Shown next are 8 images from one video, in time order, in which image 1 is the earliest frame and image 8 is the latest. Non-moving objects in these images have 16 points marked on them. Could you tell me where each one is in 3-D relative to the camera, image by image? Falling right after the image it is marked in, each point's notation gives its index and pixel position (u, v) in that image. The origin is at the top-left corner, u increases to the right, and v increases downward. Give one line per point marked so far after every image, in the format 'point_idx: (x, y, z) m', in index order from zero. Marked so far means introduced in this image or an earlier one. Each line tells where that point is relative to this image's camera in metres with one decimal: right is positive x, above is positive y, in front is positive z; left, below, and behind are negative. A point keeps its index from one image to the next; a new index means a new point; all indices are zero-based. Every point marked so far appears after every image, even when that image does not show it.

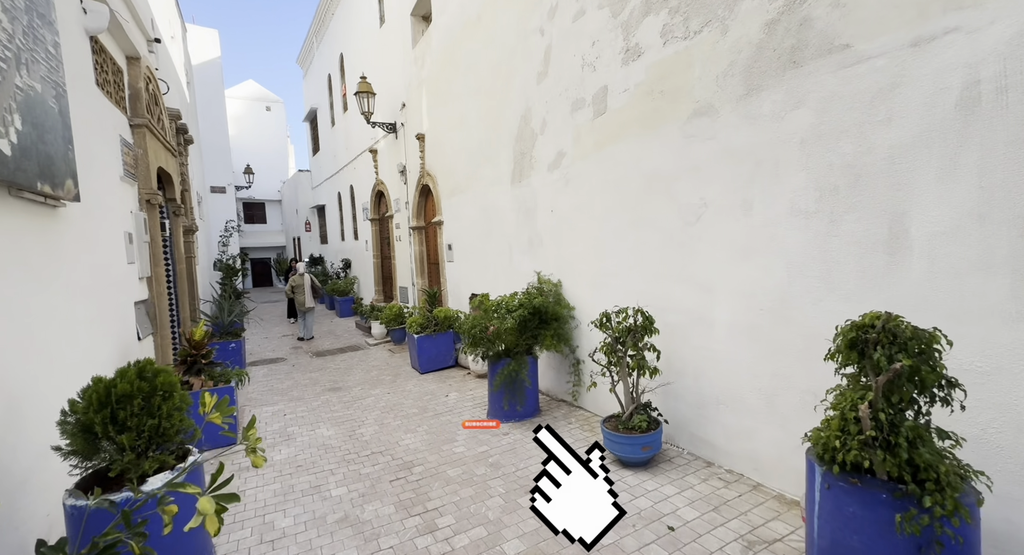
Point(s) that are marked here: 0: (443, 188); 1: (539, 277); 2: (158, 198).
0: (-1.2, +1.6, +8.6) m
1: (+0.3, 0.0, +5.6) m
2: (-4.1, +0.9, +5.6) m
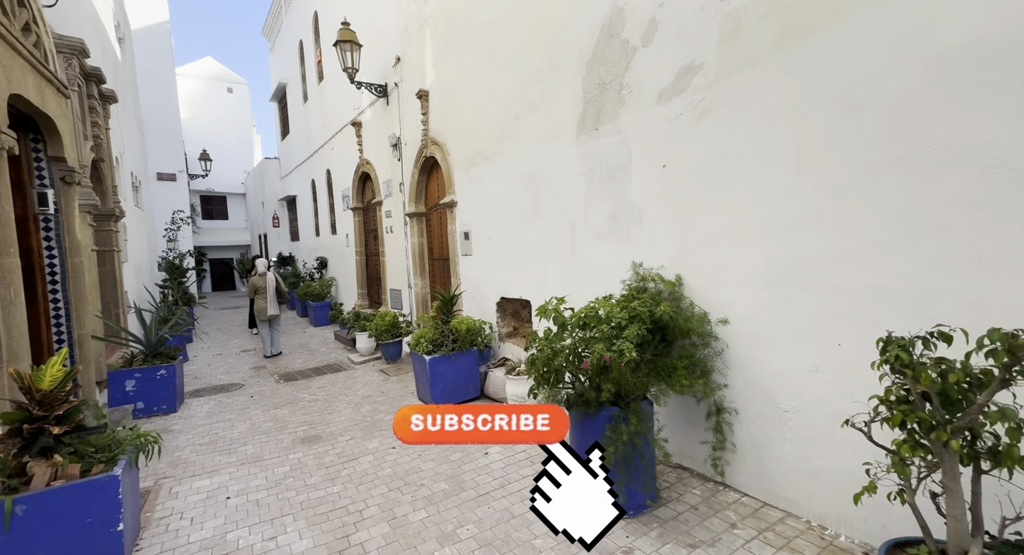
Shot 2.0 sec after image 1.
0: (-0.7, +1.6, +6.5) m
1: (+1.0, 0.0, +3.6) m
2: (-3.5, +1.0, +3.3) m
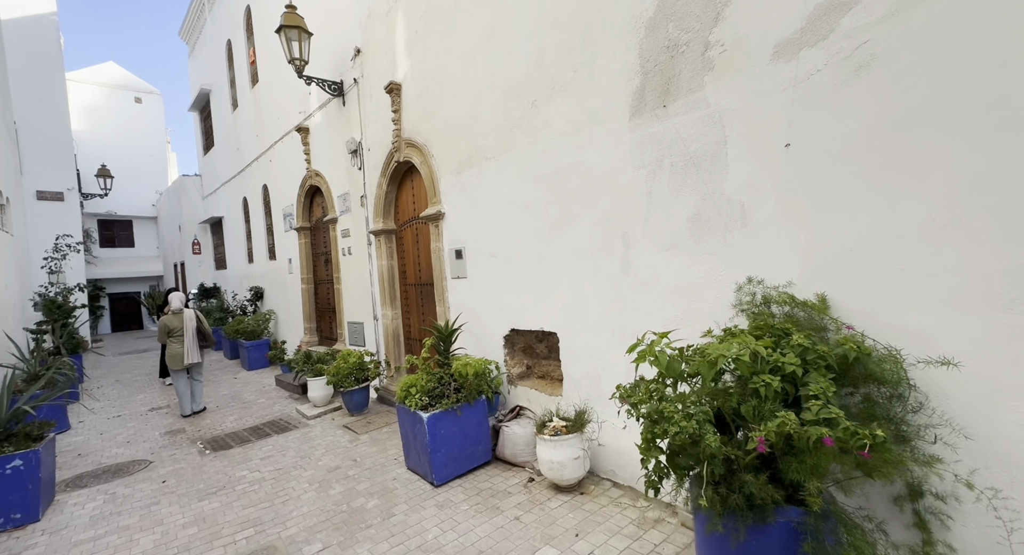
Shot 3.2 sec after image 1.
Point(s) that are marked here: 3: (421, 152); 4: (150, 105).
0: (-0.8, +1.3, +5.3) m
1: (+1.3, -0.1, +2.6) m
2: (-3.1, +0.8, +1.8) m
3: (-1.0, +1.4, +5.6) m
4: (-14.4, +6.8, +19.2) m
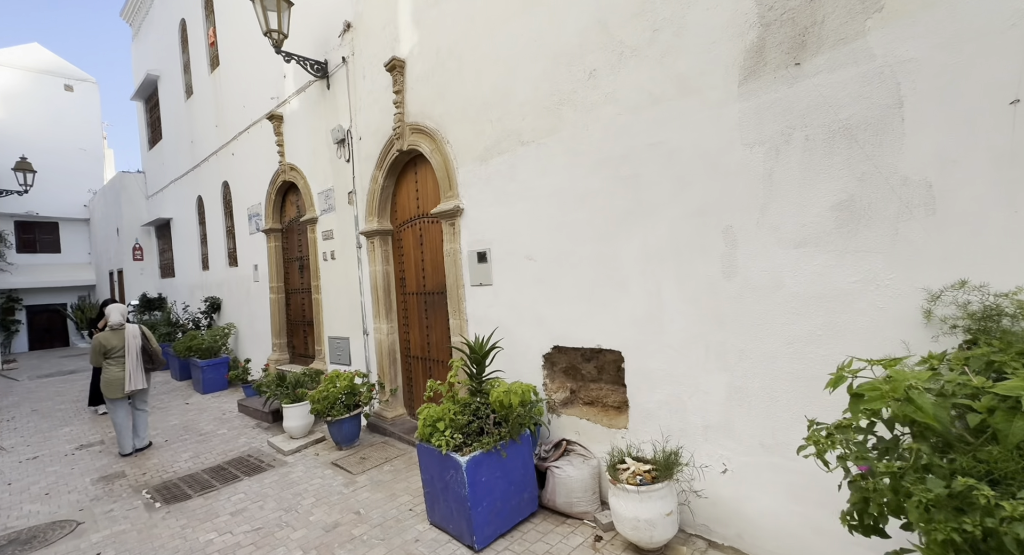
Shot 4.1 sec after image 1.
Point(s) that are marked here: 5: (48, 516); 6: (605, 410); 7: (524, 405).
0: (-0.5, +1.2, +4.5) m
1: (+1.8, -0.1, +1.9) m
2: (-2.5, +0.8, +0.8) m
3: (-0.8, +1.4, +4.8) m
4: (-15.3, +6.5, +17.2) m
5: (-4.0, -2.0, +4.1) m
6: (+0.7, -1.0, +3.6) m
7: (+0.1, -0.9, +3.3) m
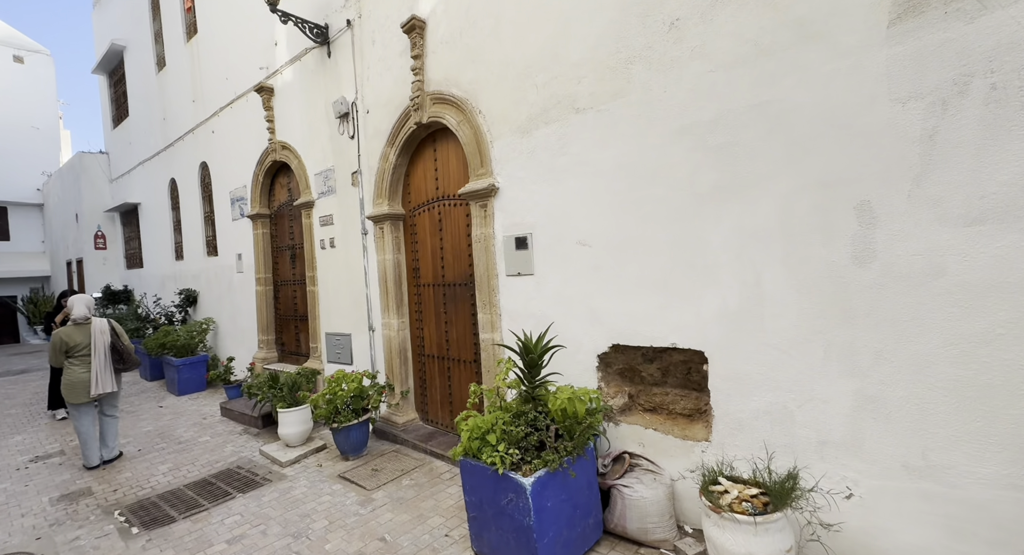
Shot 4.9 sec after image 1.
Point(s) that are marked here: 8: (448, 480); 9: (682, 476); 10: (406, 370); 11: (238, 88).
0: (-0.2, +1.3, +3.9) m
1: (+2.3, -0.1, +1.5) m
2: (-1.9, +0.9, +0.1) m
3: (-0.5, +1.5, +4.2) m
4: (-15.5, +6.8, +15.8) m
5: (-3.6, -1.9, +3.4) m
6: (+1.0, -0.9, +3.2) m
7: (+0.5, -0.8, +2.8) m
8: (-0.5, -1.7, +4.0) m
9: (+1.1, -1.2, +2.8) m
10: (-1.1, -1.0, +5.1) m
11: (-4.1, +2.8, +7.2) m
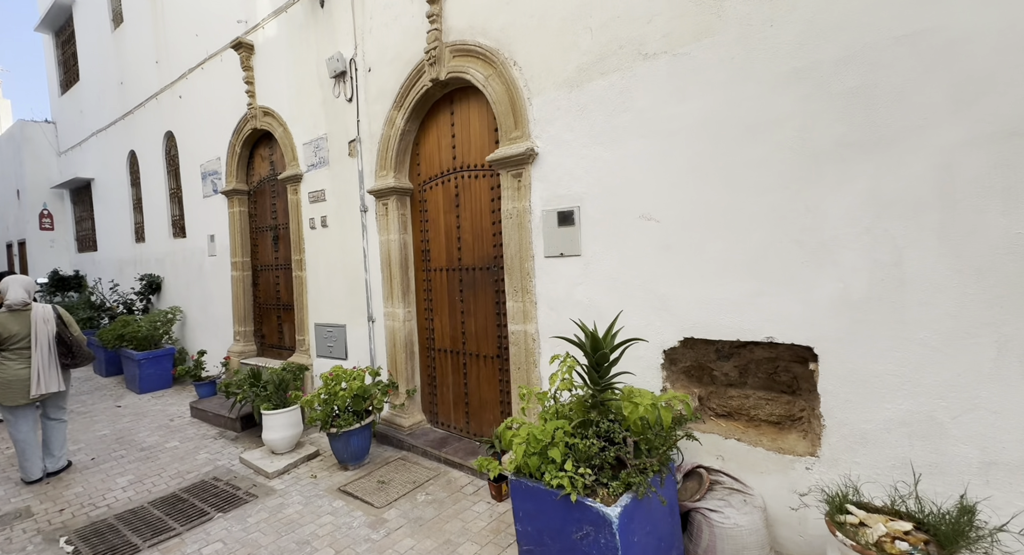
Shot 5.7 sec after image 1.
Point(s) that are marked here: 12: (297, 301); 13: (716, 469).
0: (+0.1, +1.4, +3.3) m
1: (+2.7, 0.0, +1.1) m
2: (-1.4, +1.0, -0.5) m
3: (-0.2, +1.6, +3.6) m
4: (-15.8, +7.3, +14.3) m
5: (-3.3, -1.7, +2.7) m
6: (+1.4, -0.8, +2.7) m
7: (+0.8, -0.7, +2.2) m
8: (-0.3, -1.6, +3.5) m
9: (+1.4, -1.1, +2.3) m
10: (-0.9, -0.8, +4.5) m
11: (-4.0, +3.0, +6.3) m
12: (-2.5, -0.3, +5.6) m
13: (+1.1, -1.0, +2.6) m
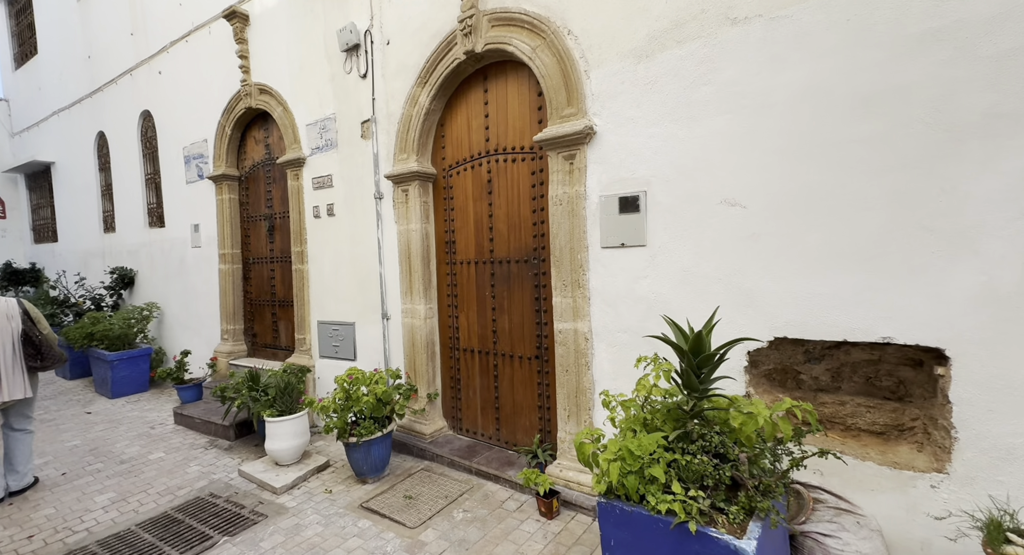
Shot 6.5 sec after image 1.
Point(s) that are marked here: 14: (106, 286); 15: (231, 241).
0: (+0.5, +1.5, +3.0) m
1: (+3.1, 0.0, +0.9) m
2: (-0.9, +1.0, -1.0) m
3: (+0.2, +1.6, +3.2) m
4: (-16.0, +7.5, +13.0) m
5: (-3.0, -1.6, +2.1) m
6: (+1.7, -0.8, +2.4) m
7: (+1.2, -0.6, +1.9) m
8: (0.0, -1.5, +3.1) m
9: (+1.8, -1.1, +2.1) m
10: (-0.7, -0.8, +4.1) m
11: (-3.8, +3.1, +5.8) m
12: (-2.3, -0.2, +5.1) m
13: (+1.5, -1.0, +2.4) m
14: (-6.1, -0.1, +7.3) m
15: (-3.3, +0.4, +5.7) m
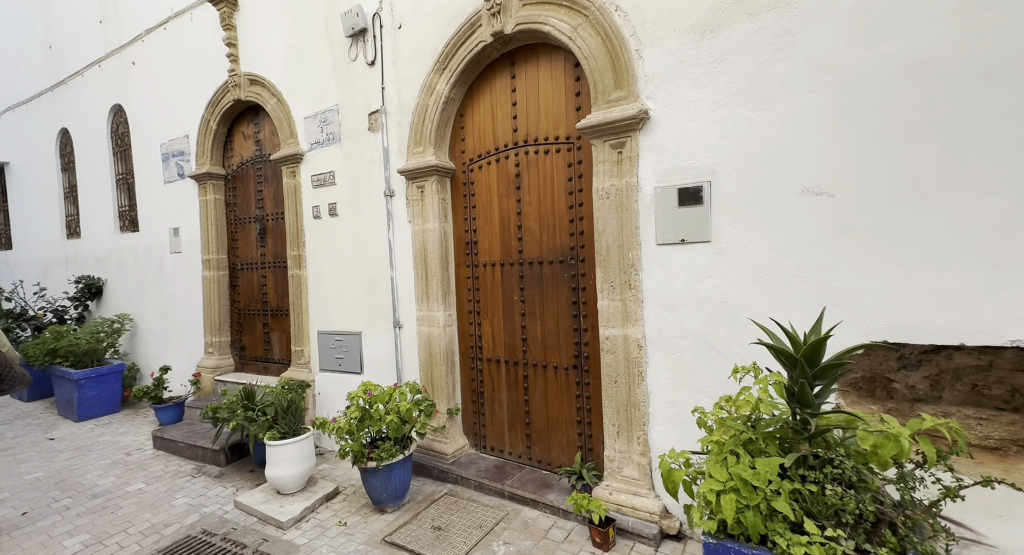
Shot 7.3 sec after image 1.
0: (+0.7, +1.5, +2.7) m
1: (+3.5, +0.1, +0.8) m
2: (-0.4, +1.1, -1.3) m
3: (+0.4, +1.6, +2.9) m
4: (-16.3, +7.1, +11.9) m
5: (-2.6, -1.7, +1.6) m
6: (+2.0, -0.8, +2.2) m
7: (+1.5, -0.6, +1.7) m
8: (+0.3, -1.5, +2.8) m
9: (+2.1, -1.0, +1.8) m
10: (-0.4, -0.8, +3.8) m
11: (-3.7, +3.0, +5.3) m
12: (-2.1, -0.3, +4.6) m
13: (+1.8, -1.0, +2.1) m
14: (-6.1, -0.3, +6.6) m
15: (-3.2, +0.3, +5.2) m
